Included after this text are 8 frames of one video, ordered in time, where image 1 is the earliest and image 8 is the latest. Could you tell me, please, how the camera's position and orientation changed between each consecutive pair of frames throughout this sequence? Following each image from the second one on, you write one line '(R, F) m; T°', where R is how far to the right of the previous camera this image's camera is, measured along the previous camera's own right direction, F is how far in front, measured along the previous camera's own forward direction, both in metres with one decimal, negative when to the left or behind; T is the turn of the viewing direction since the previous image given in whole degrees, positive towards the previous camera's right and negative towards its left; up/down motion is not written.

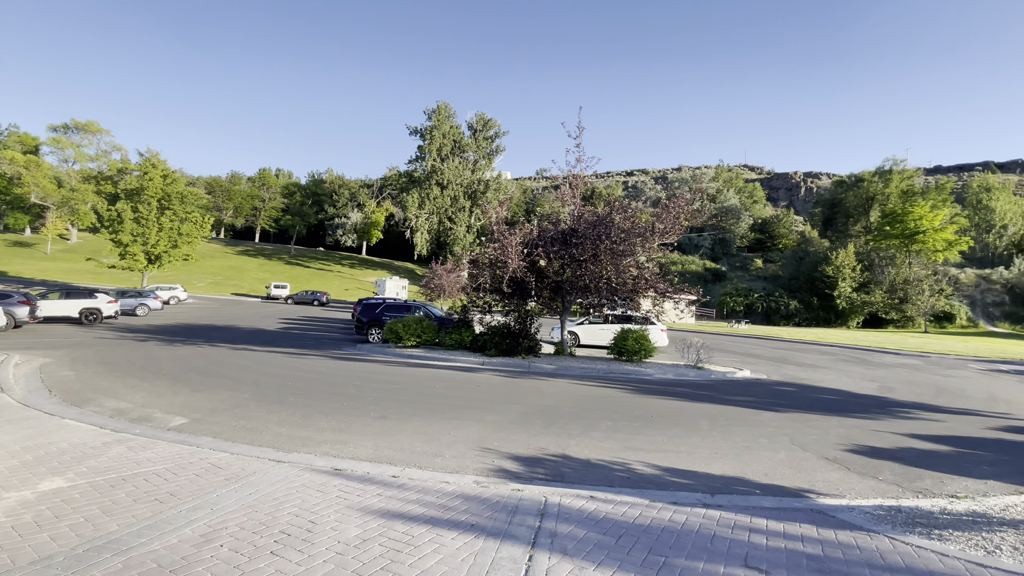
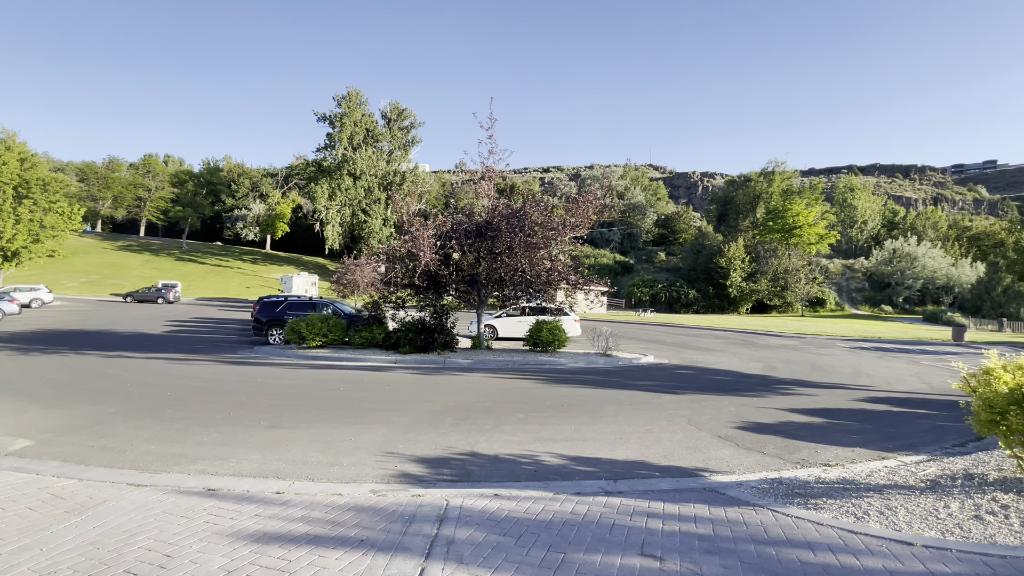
(+0.2, +0.3) m; +10°
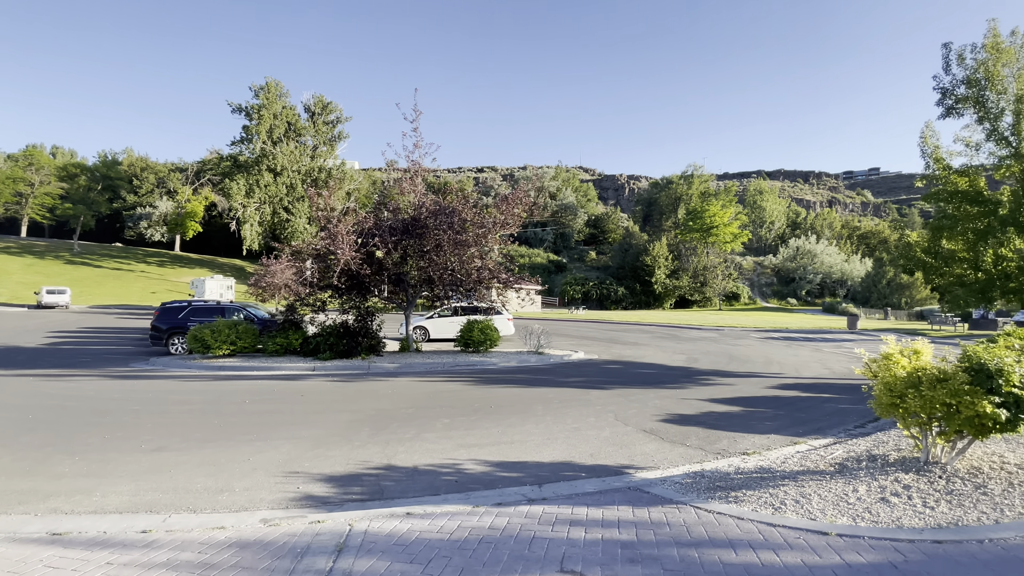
(+0.2, +0.4) m; +8°
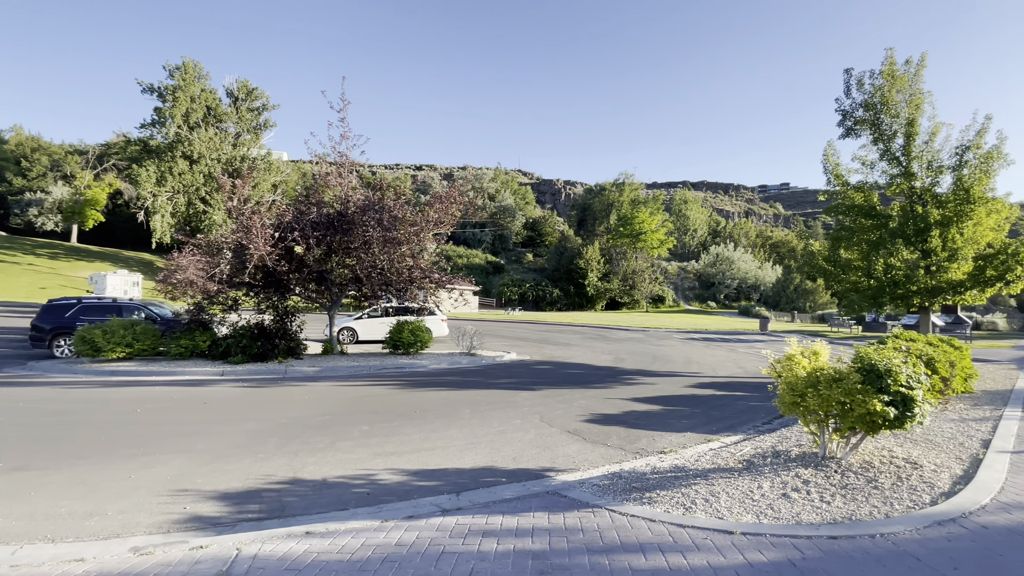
(+0.2, +0.2) m; +8°
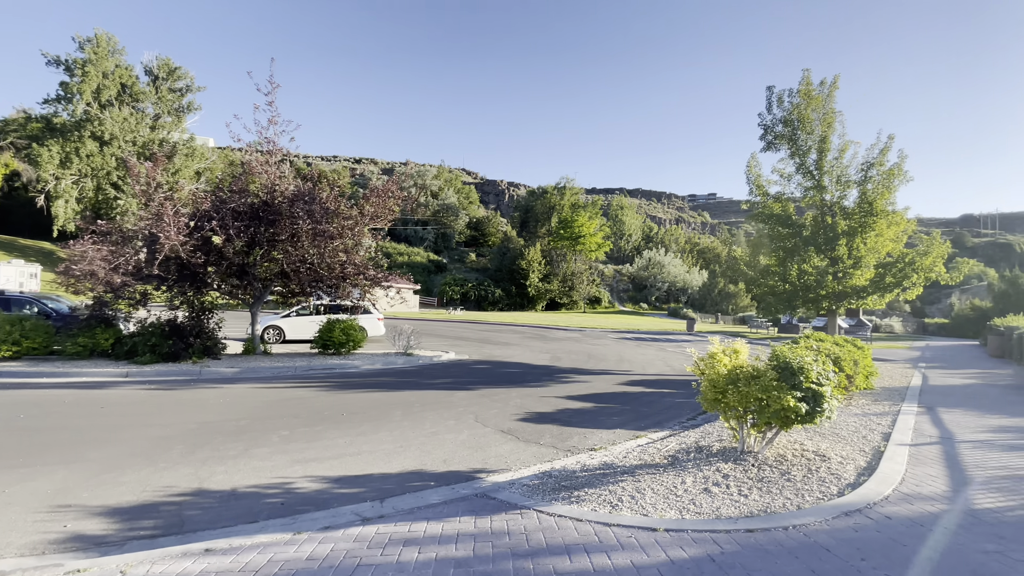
(+0.1, +0.1) m; +7°
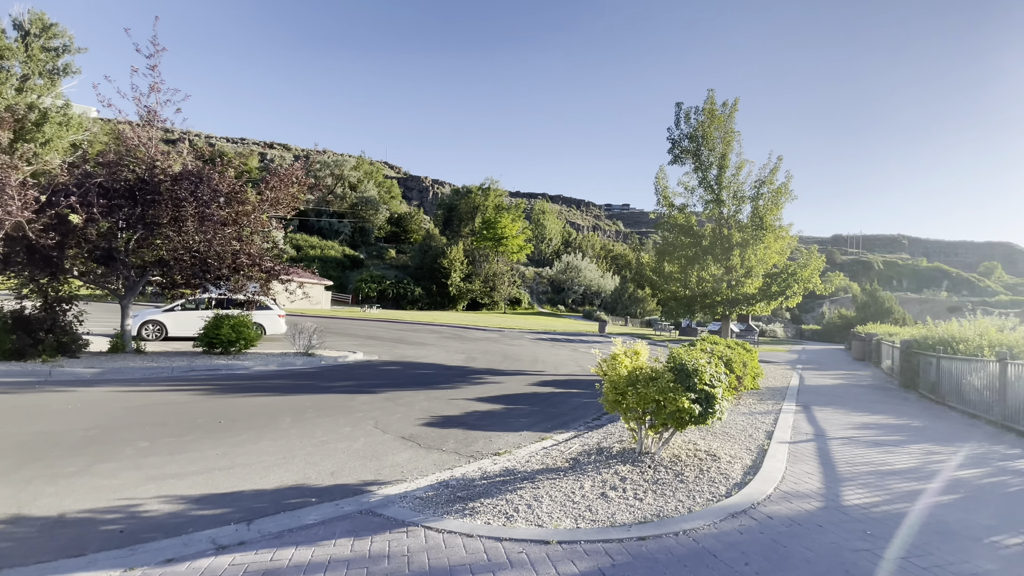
(+0.2, +0.3) m; +9°
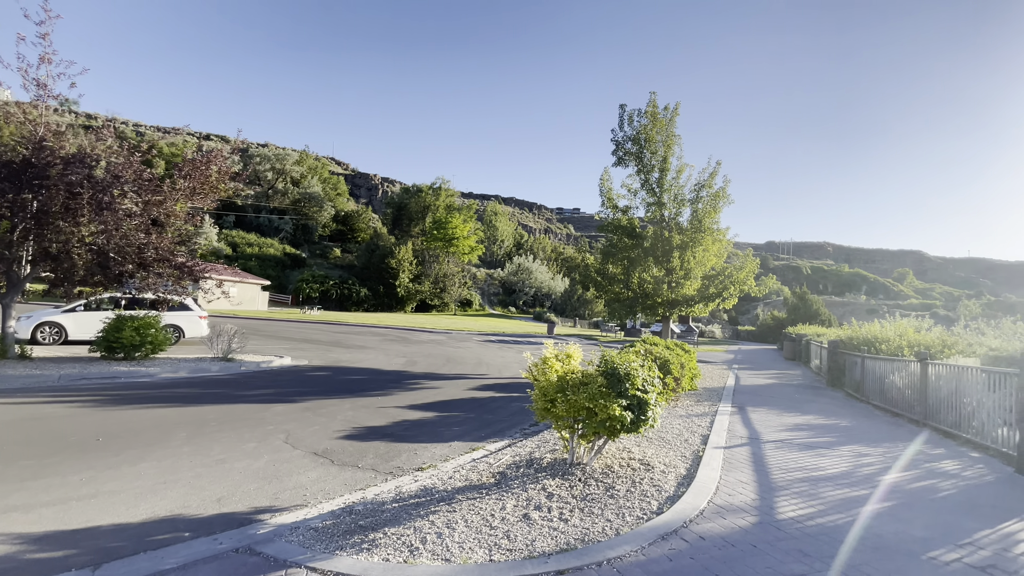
(+0.3, +0.5) m; +6°
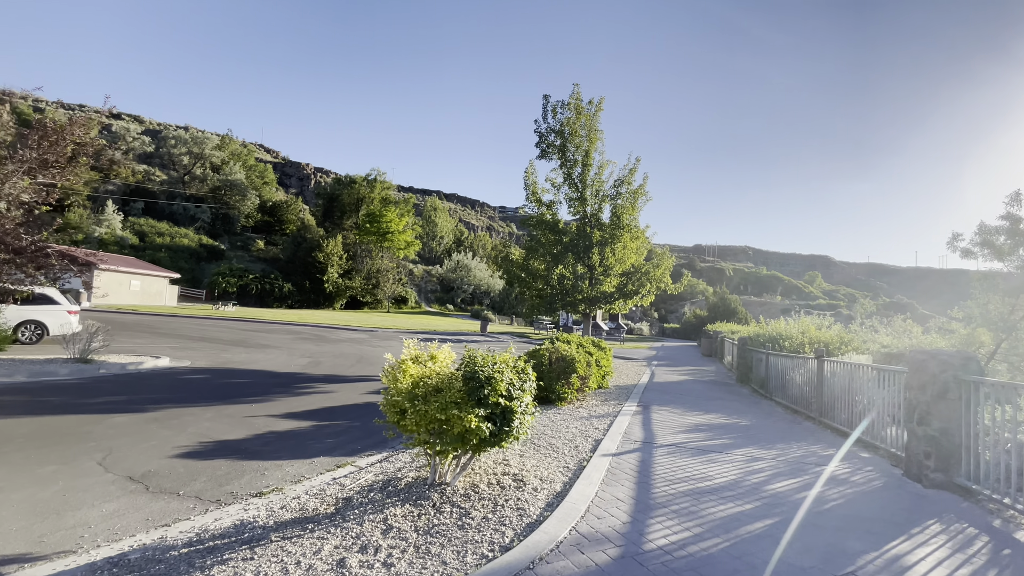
(+0.8, +0.7) m; +7°
